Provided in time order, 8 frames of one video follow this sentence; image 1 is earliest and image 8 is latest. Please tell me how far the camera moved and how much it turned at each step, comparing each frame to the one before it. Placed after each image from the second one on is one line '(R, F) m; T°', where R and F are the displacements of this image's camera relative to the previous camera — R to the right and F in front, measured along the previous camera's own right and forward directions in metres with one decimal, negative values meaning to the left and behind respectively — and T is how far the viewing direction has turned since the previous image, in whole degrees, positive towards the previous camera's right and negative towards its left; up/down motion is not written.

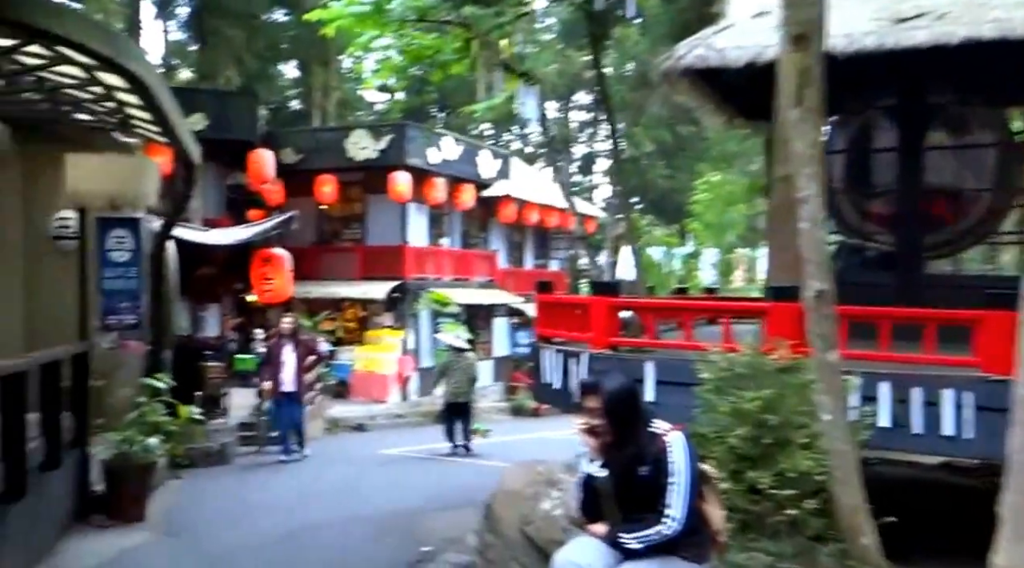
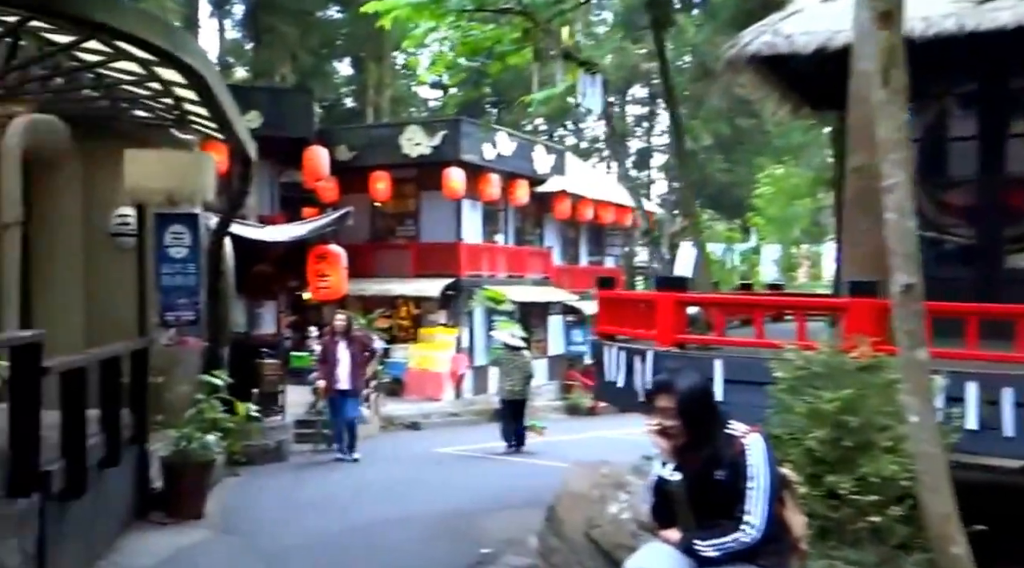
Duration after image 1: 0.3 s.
(-0.1, +0.2) m; -3°
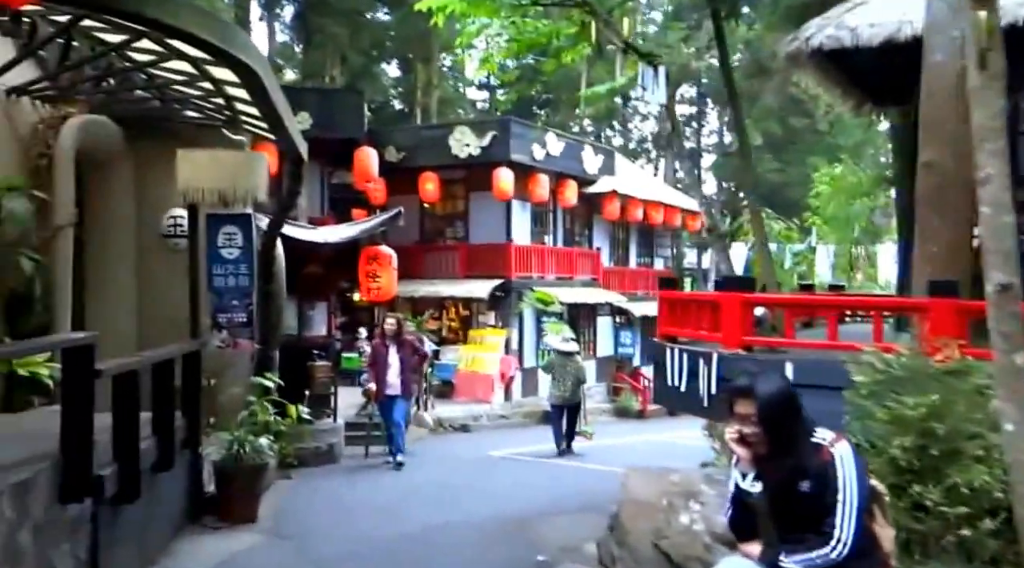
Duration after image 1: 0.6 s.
(-0.1, +0.2) m; -2°
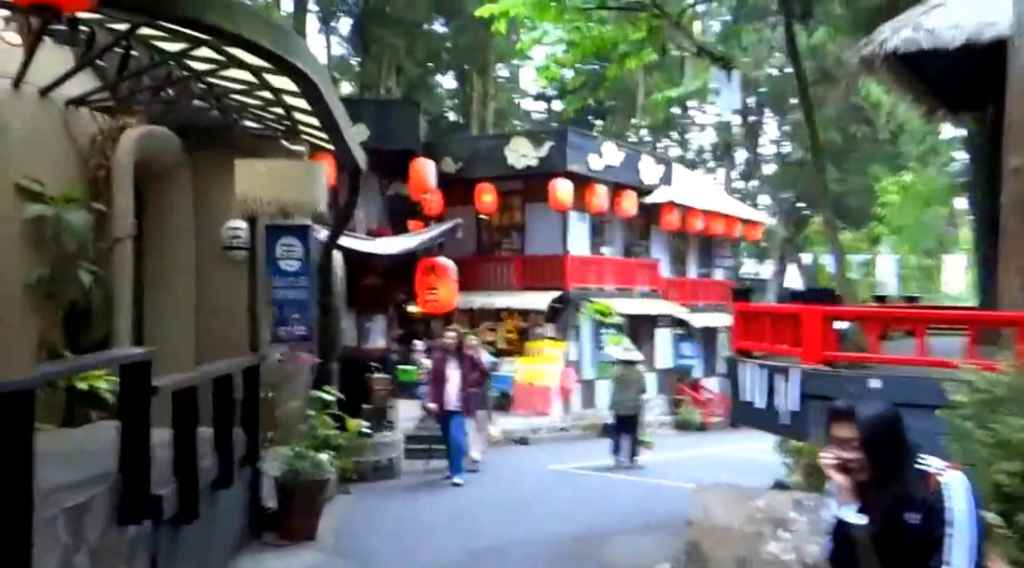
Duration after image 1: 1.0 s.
(-0.1, +0.2) m; -3°
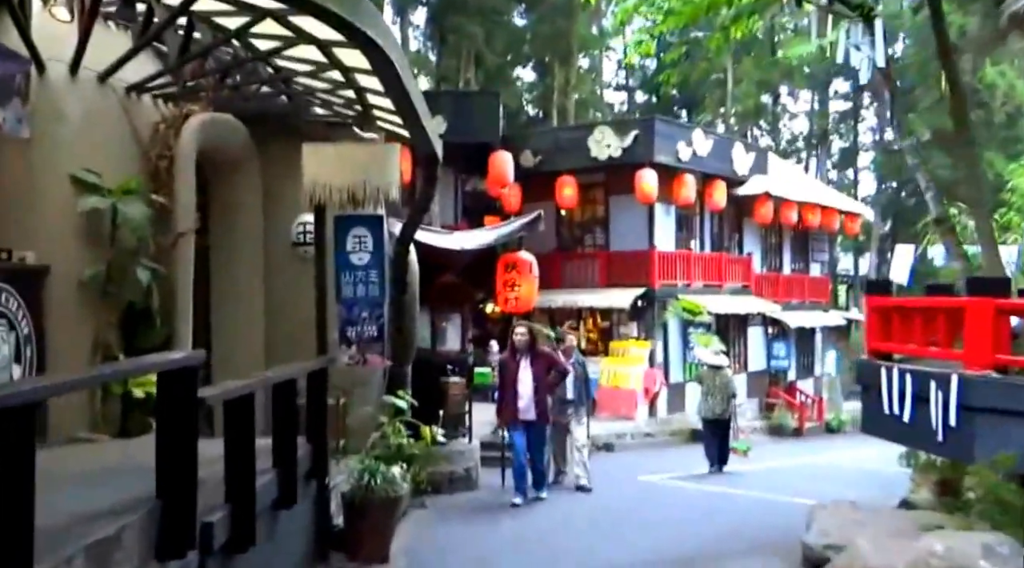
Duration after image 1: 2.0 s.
(-0.1, +0.9) m; -4°
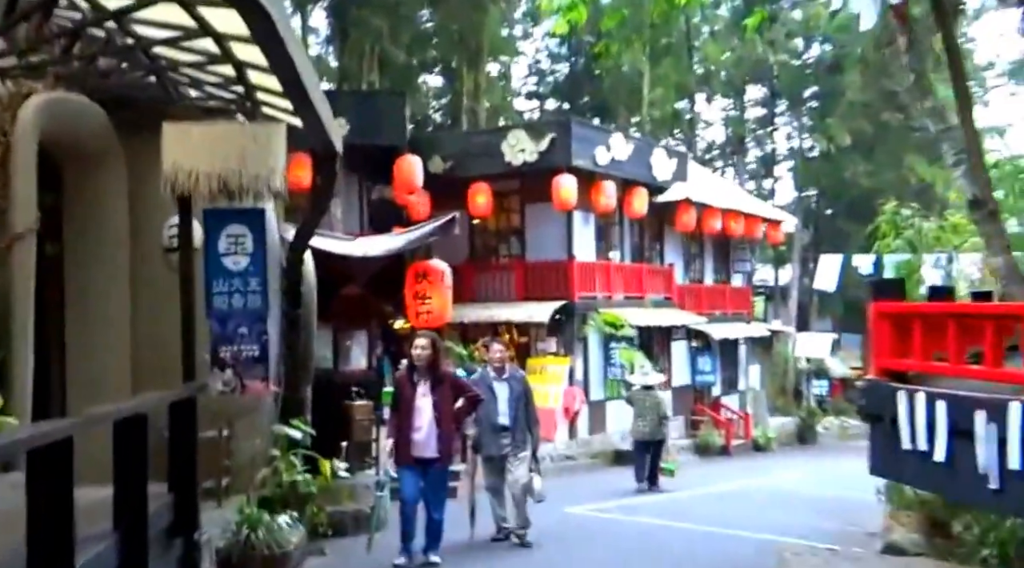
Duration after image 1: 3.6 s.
(0.0, +1.4) m; +4°
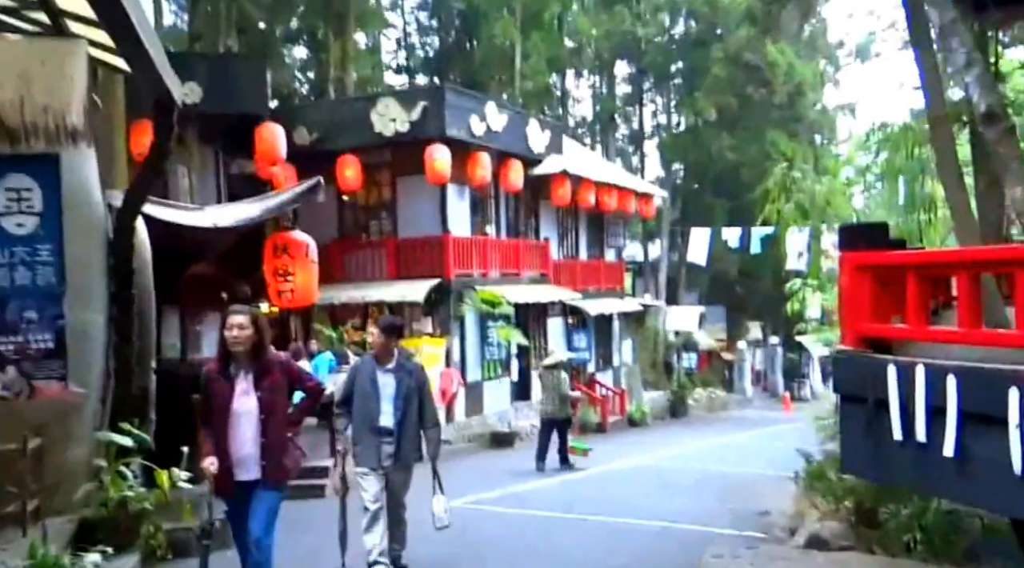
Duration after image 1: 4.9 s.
(0.0, +1.2) m; +6°
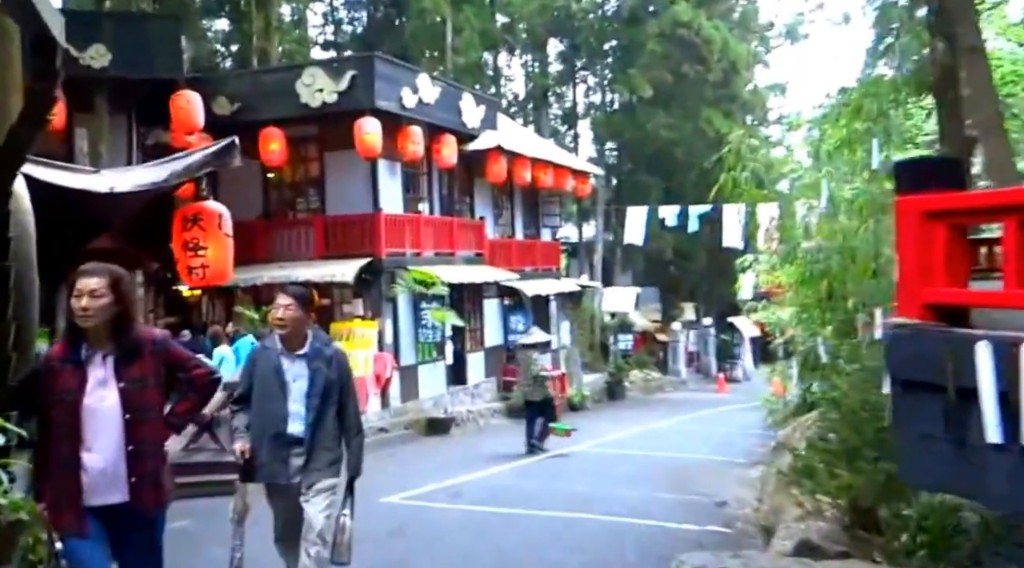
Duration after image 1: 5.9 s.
(-0.1, +0.9) m; +3°
